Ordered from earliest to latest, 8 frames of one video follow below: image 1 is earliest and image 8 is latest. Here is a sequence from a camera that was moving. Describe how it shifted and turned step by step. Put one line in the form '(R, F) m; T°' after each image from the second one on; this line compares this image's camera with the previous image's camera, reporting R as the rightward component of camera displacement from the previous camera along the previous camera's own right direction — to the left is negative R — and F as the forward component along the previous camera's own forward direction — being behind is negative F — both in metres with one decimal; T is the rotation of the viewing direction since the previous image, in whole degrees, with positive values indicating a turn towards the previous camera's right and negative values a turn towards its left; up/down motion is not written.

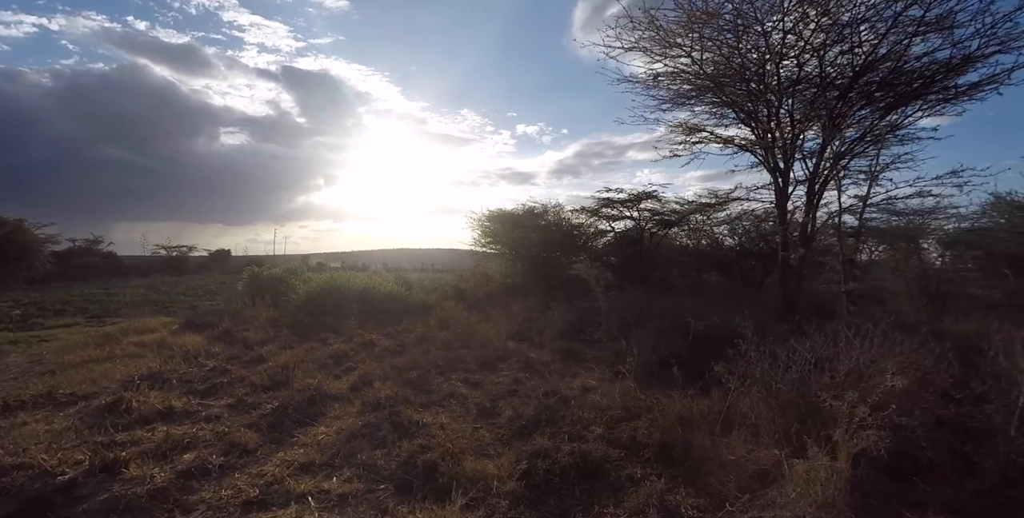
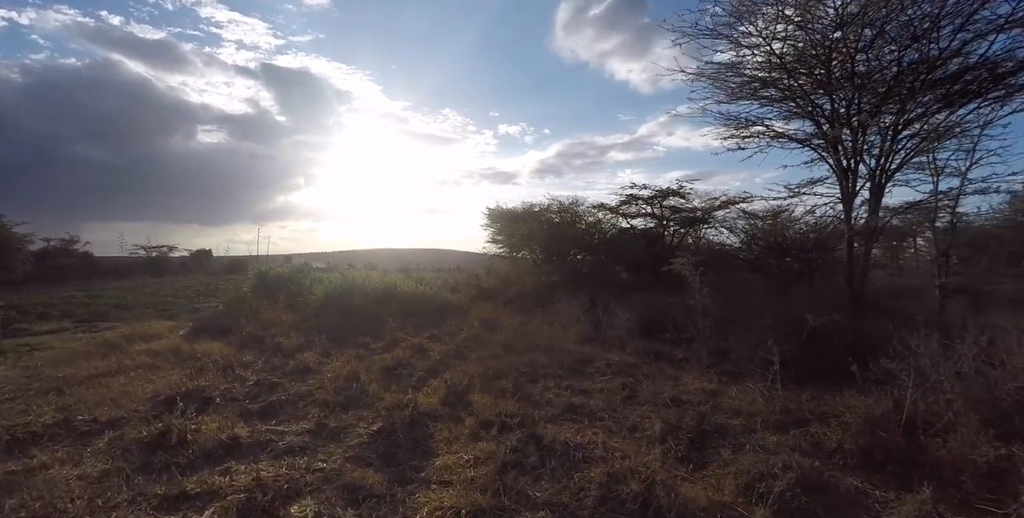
(-1.6, +1.2) m; +3°
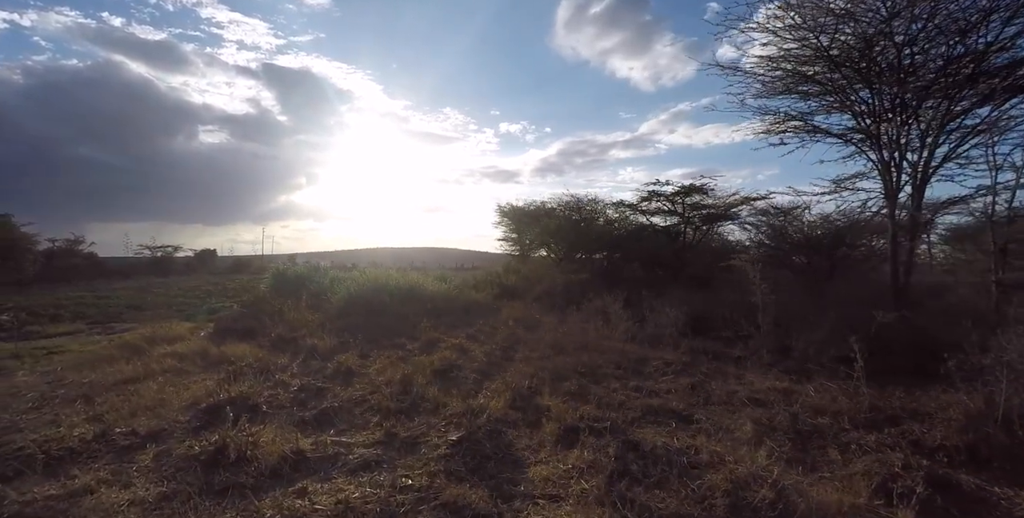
(-0.7, +0.5) m; 0°
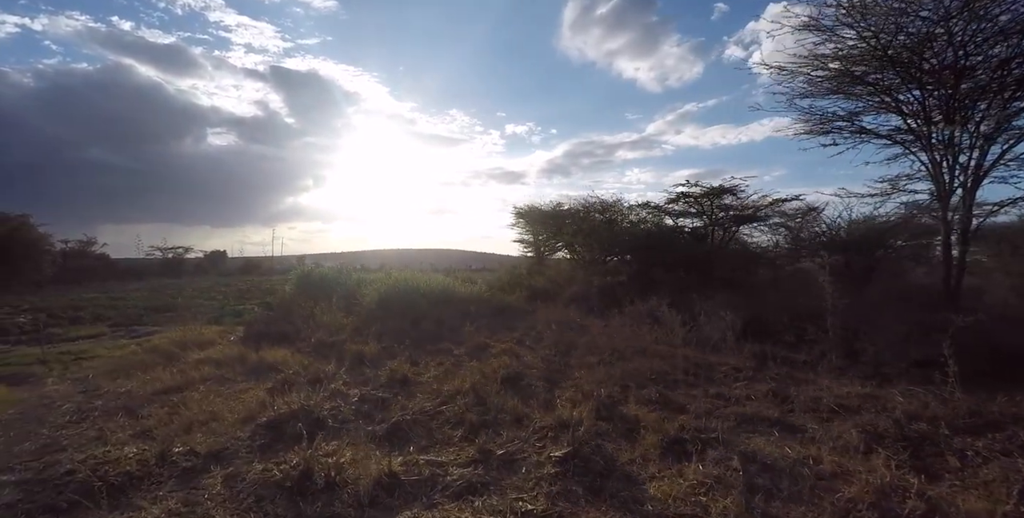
(-0.7, +0.5) m; 0°
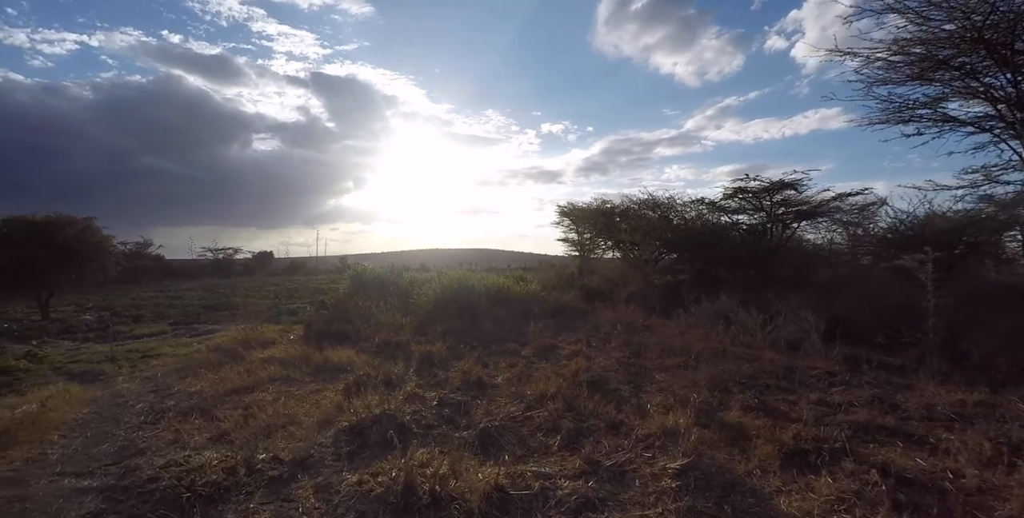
(-0.5, +0.4) m; -4°
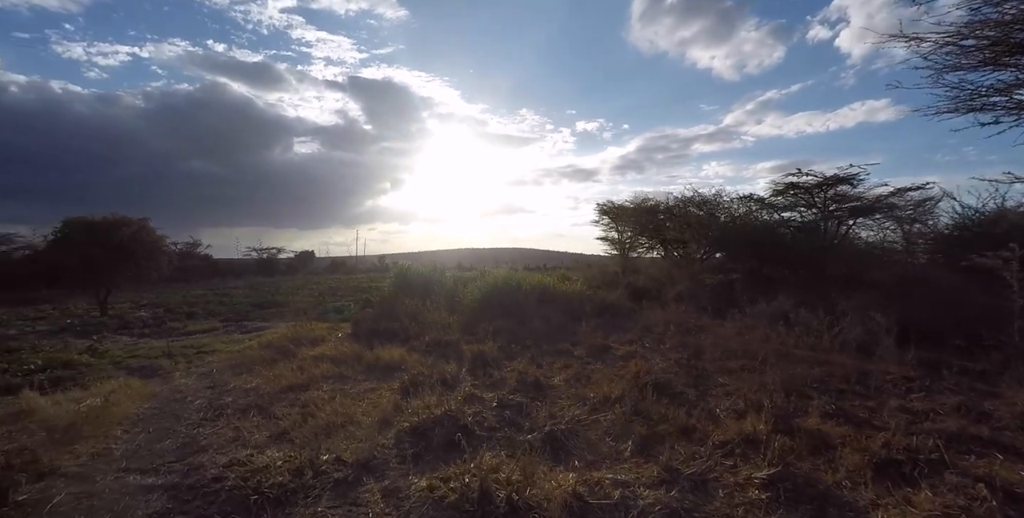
(-0.3, +0.2) m; -4°
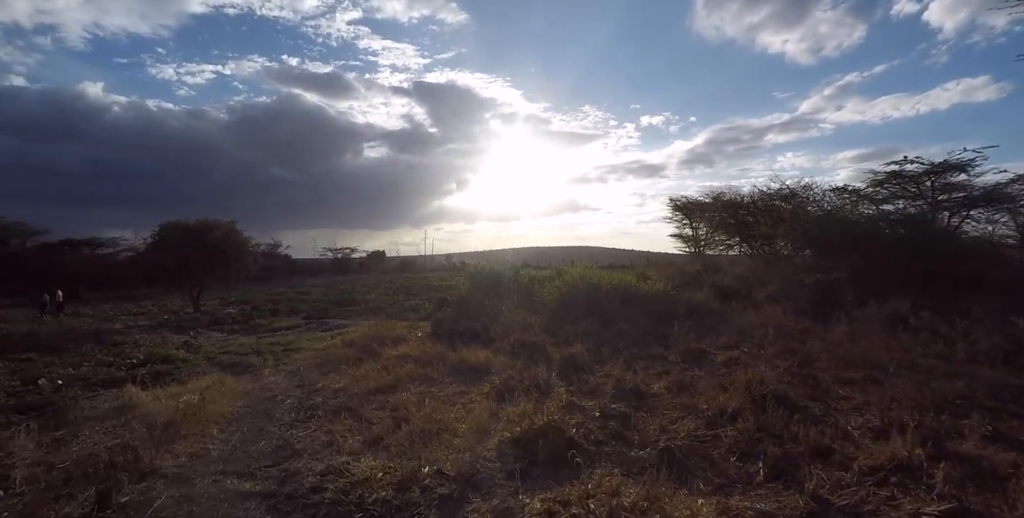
(-0.3, +0.4) m; -7°
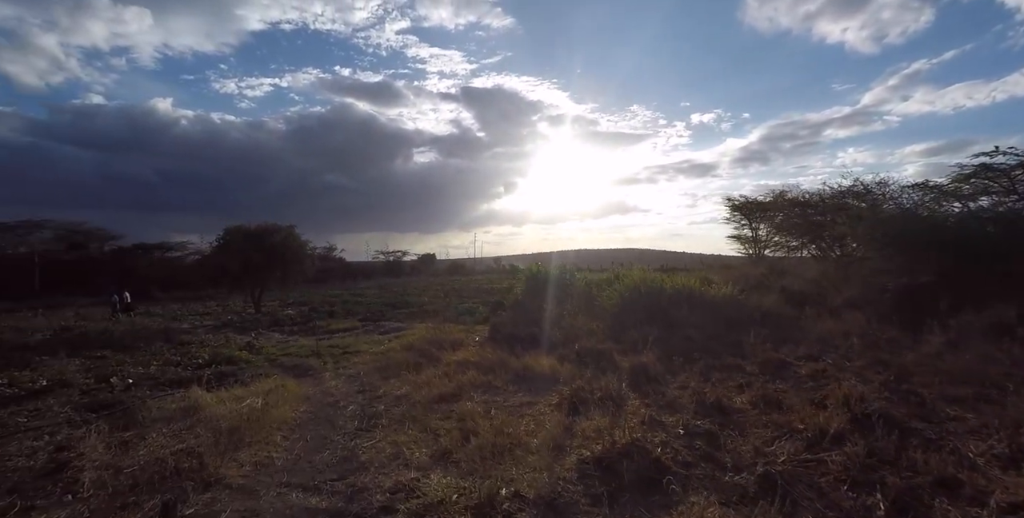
(-0.2, +0.3) m; -5°
